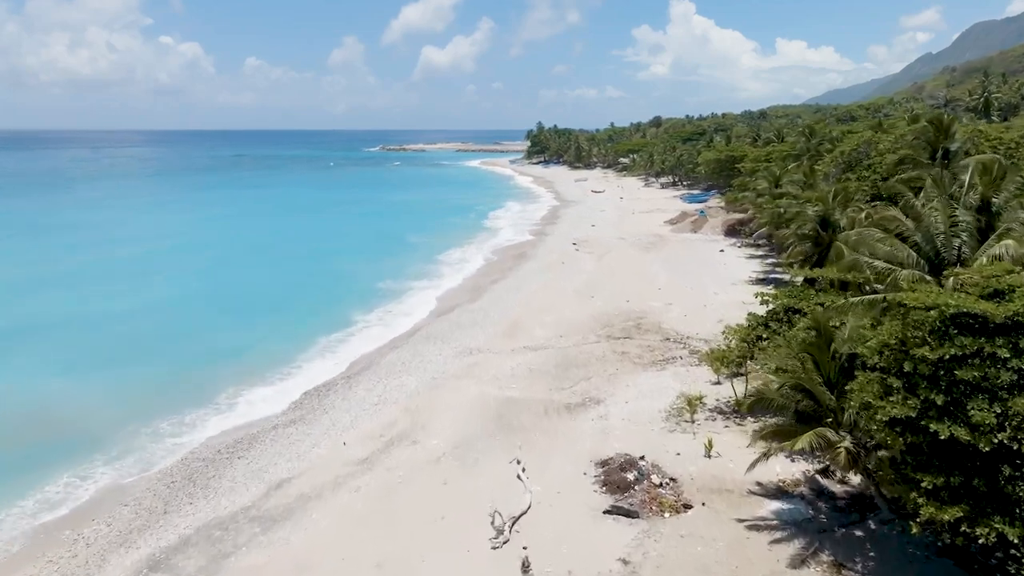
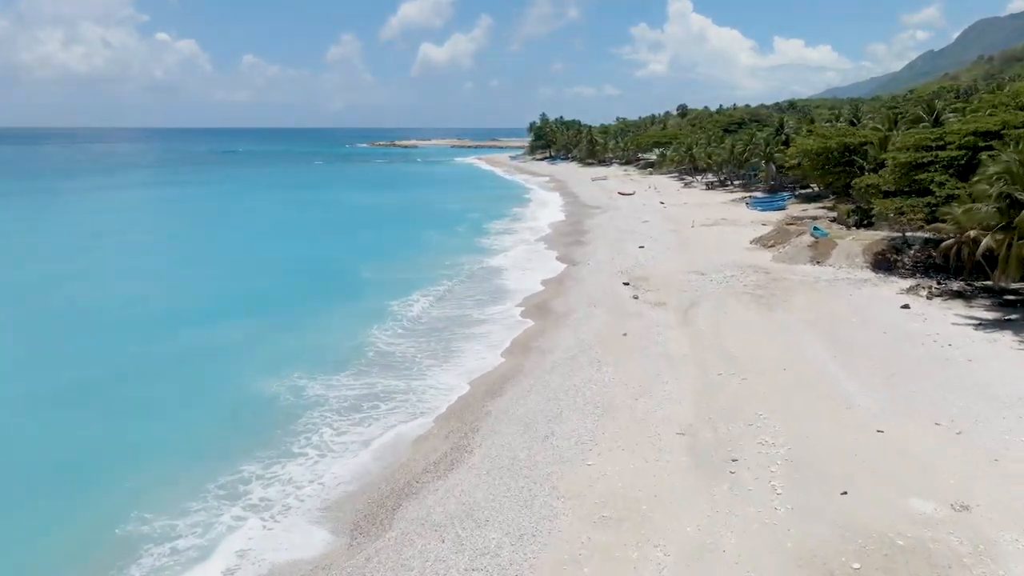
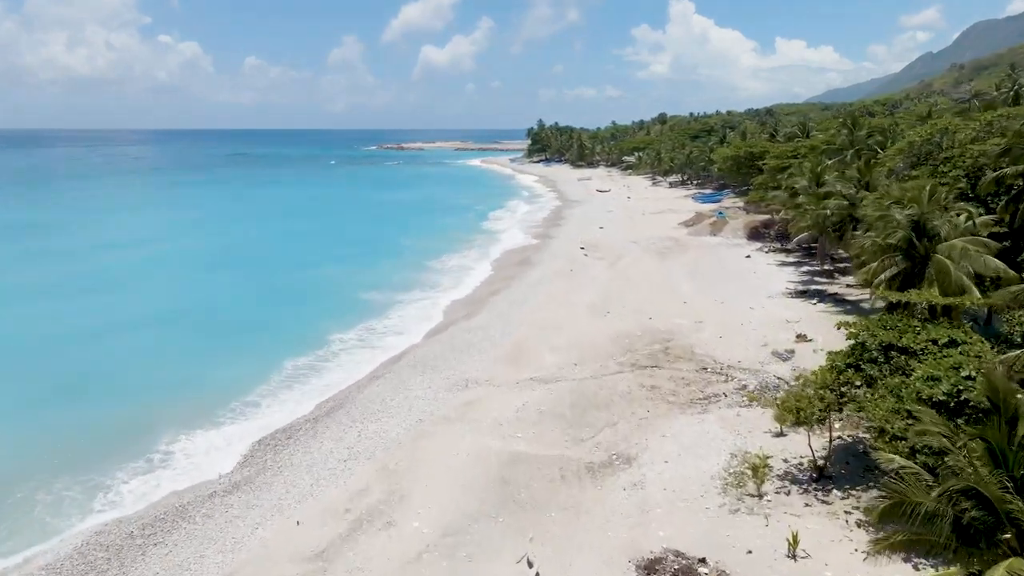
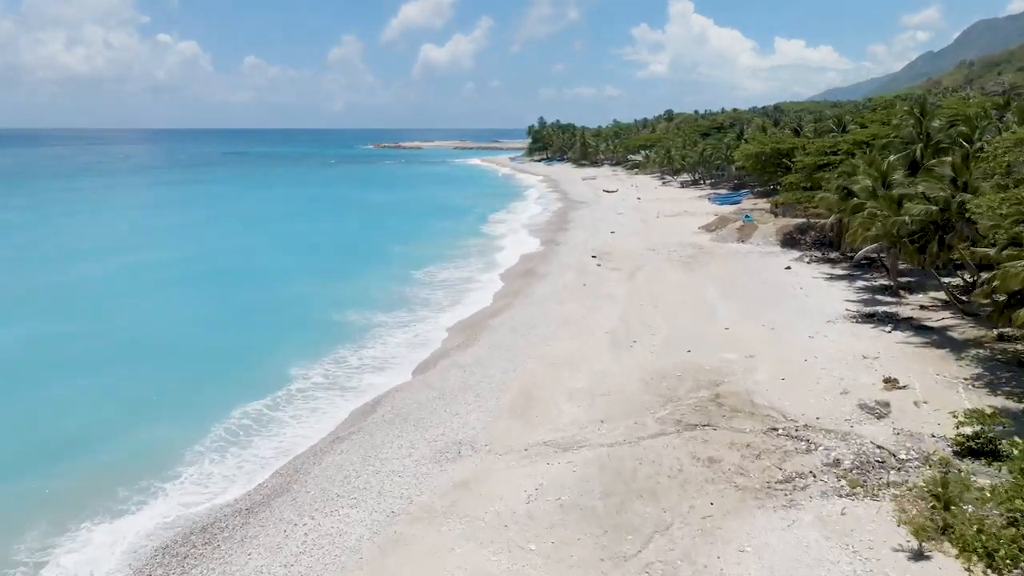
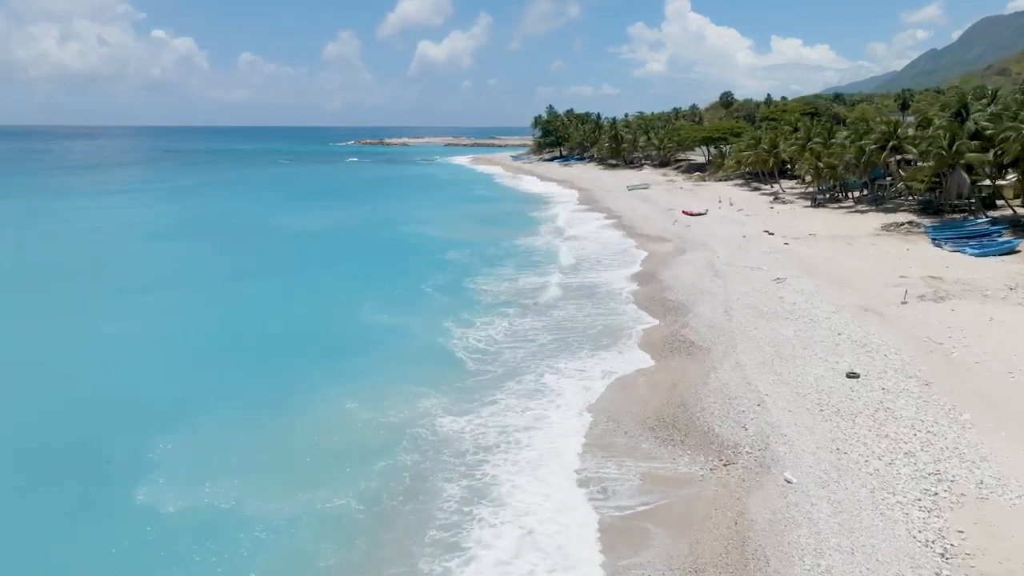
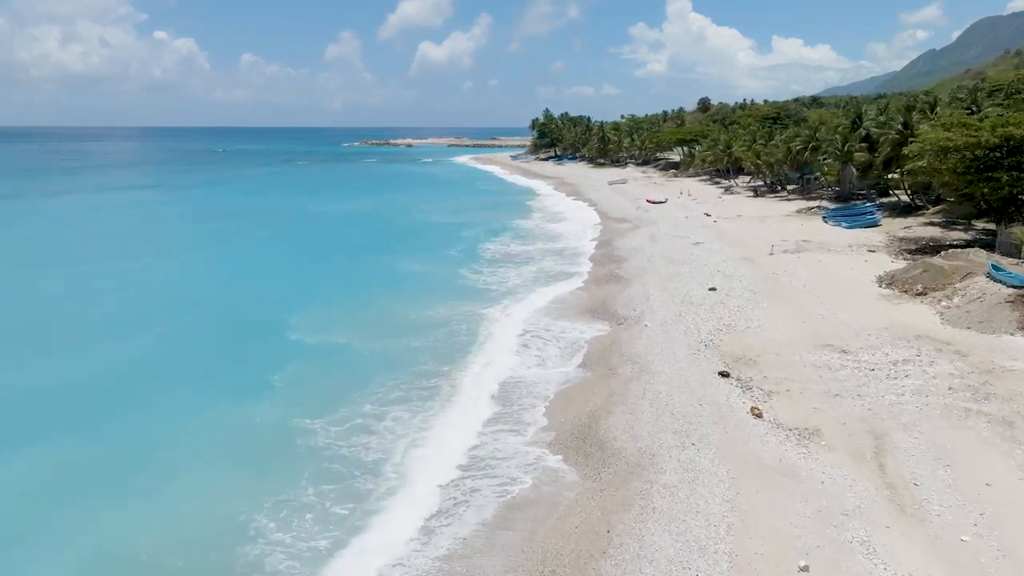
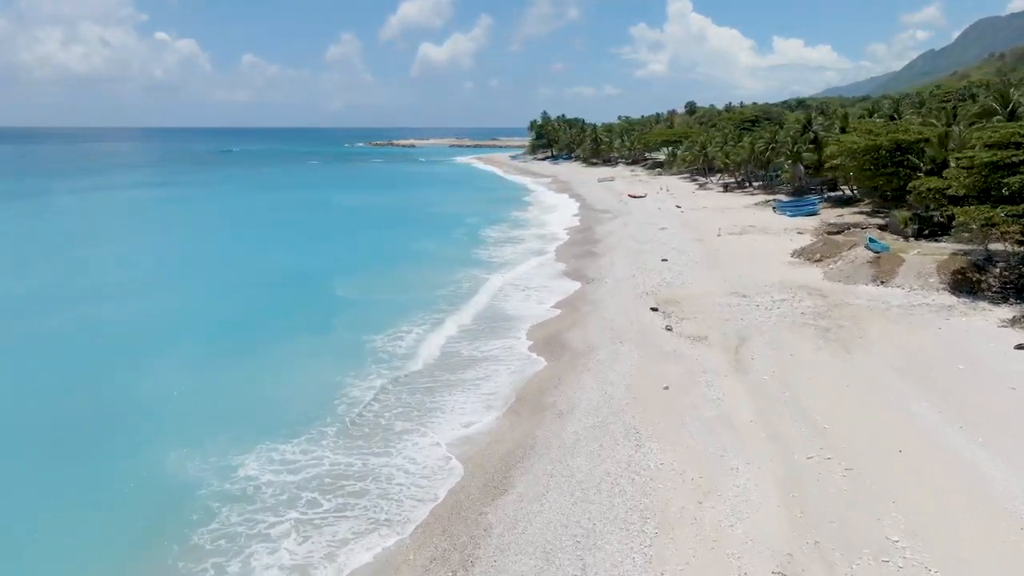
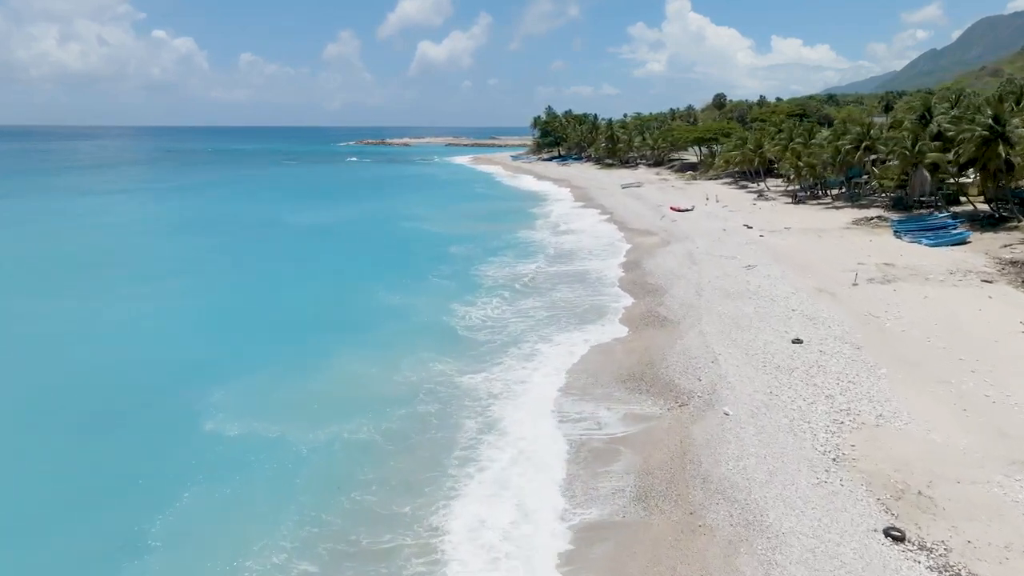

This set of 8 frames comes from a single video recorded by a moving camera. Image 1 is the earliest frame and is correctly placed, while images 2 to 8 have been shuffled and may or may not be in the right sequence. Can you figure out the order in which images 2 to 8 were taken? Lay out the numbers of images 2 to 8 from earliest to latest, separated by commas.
3, 4, 2, 7, 6, 8, 5
